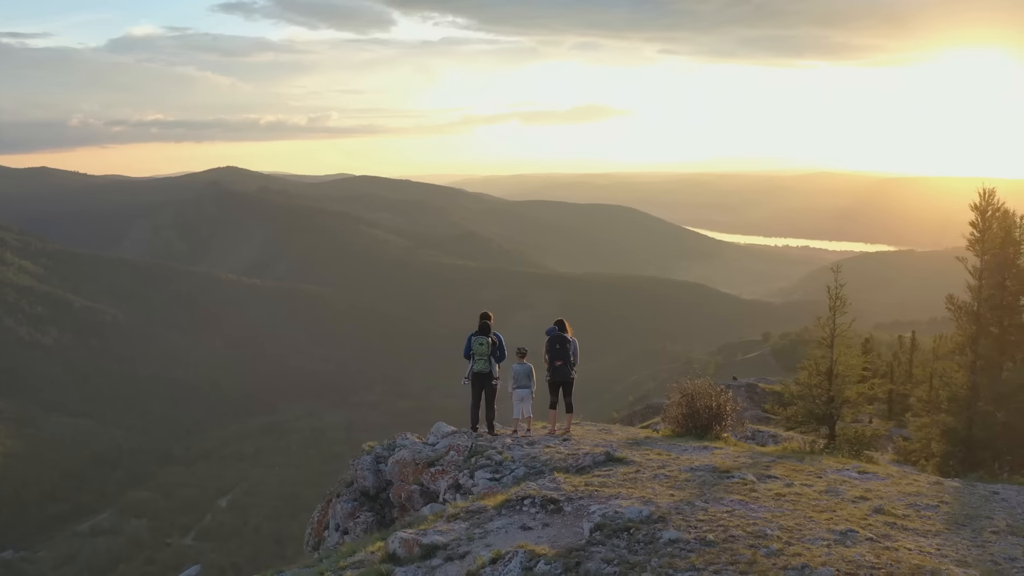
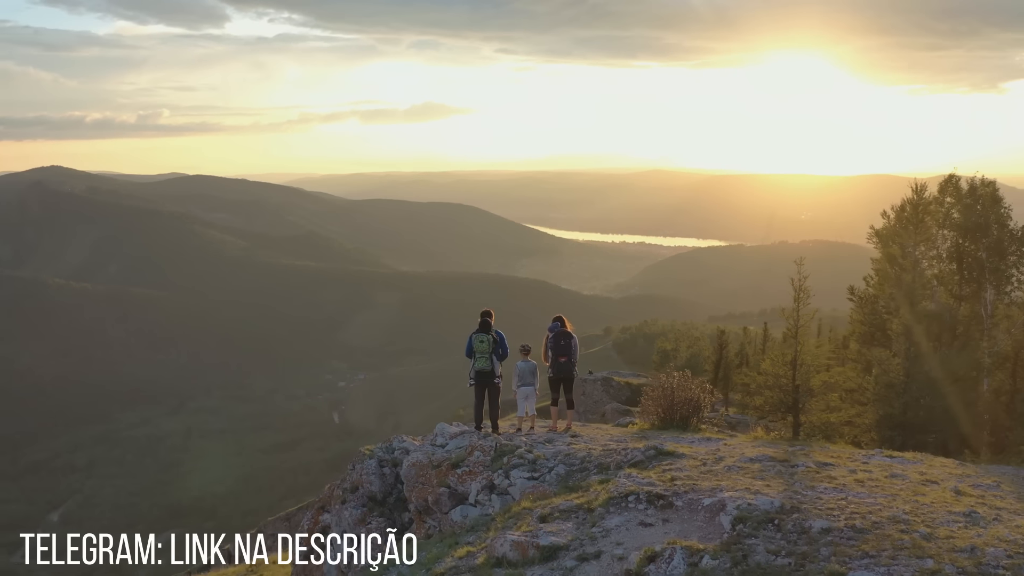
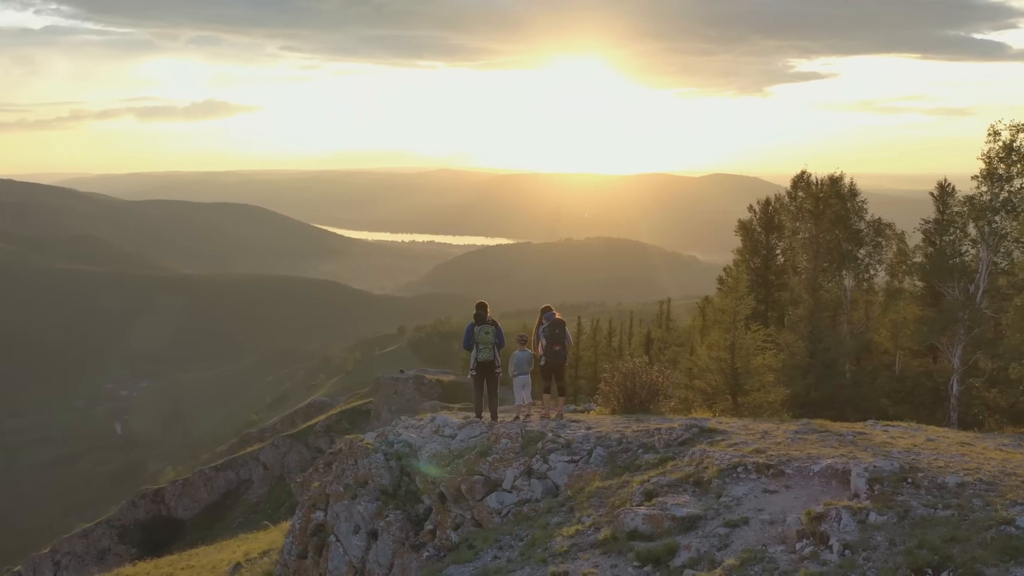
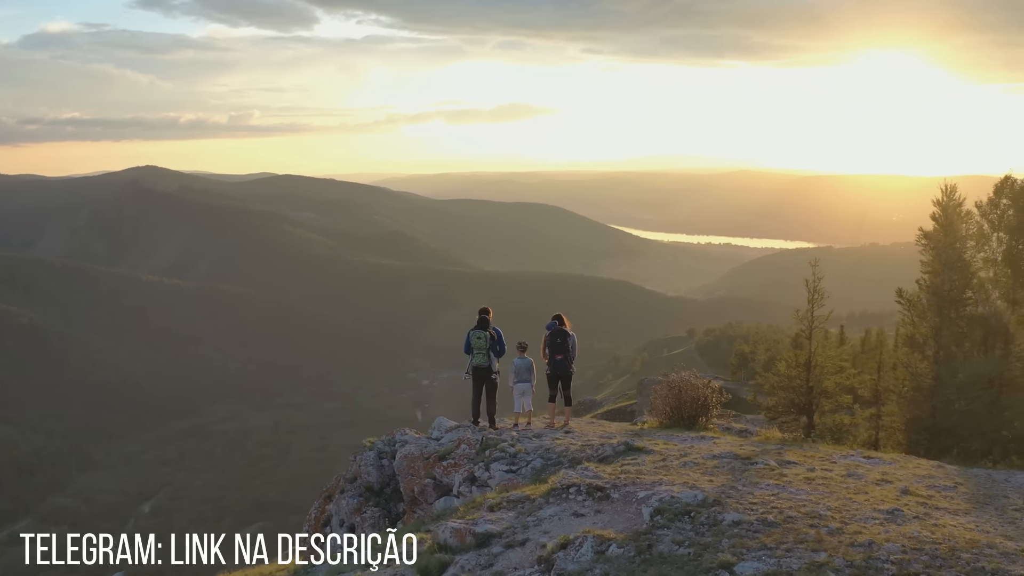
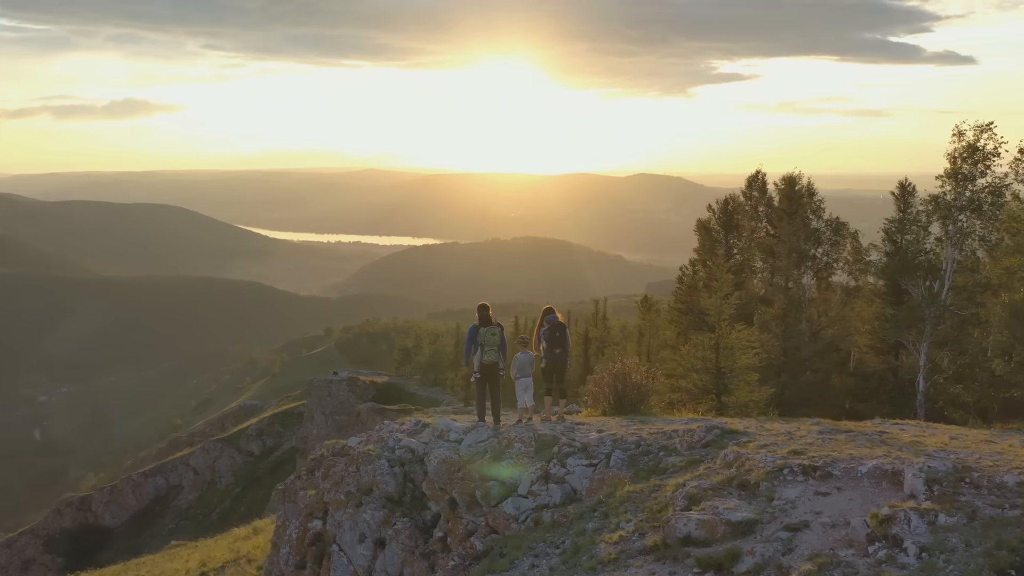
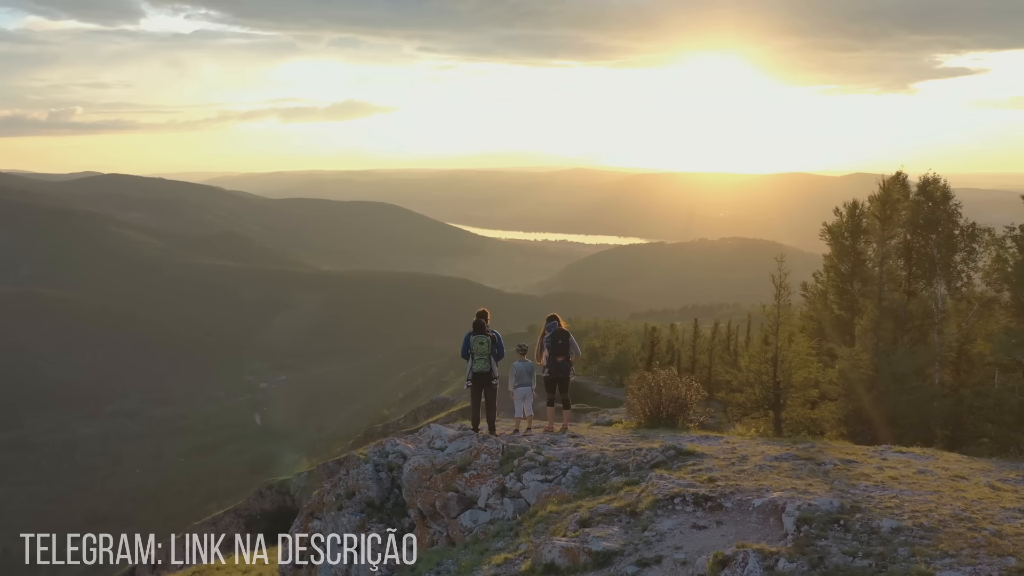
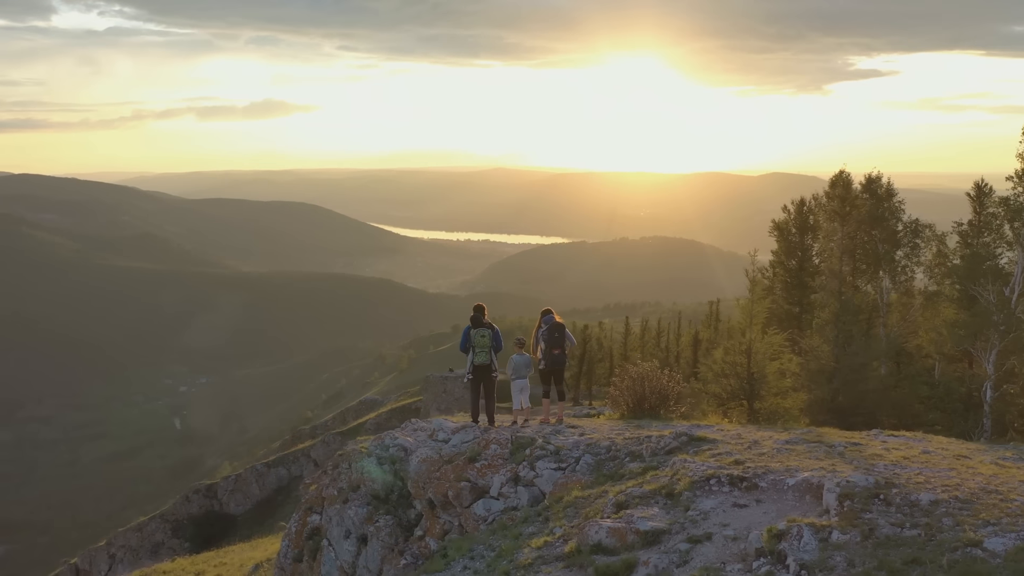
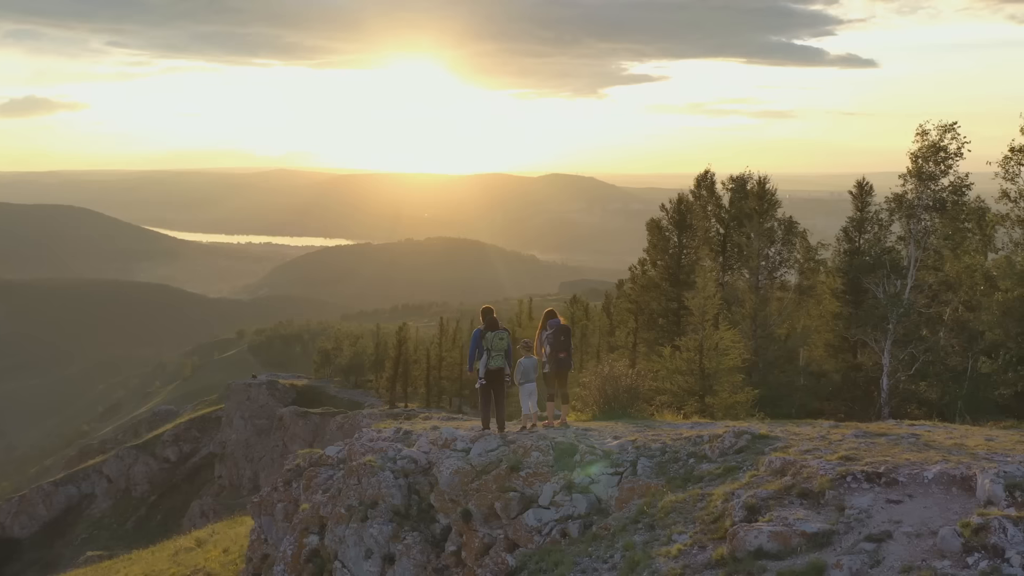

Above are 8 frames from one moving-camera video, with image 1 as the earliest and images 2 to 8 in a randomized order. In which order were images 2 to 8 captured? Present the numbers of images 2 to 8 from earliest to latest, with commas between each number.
4, 2, 6, 7, 3, 5, 8
